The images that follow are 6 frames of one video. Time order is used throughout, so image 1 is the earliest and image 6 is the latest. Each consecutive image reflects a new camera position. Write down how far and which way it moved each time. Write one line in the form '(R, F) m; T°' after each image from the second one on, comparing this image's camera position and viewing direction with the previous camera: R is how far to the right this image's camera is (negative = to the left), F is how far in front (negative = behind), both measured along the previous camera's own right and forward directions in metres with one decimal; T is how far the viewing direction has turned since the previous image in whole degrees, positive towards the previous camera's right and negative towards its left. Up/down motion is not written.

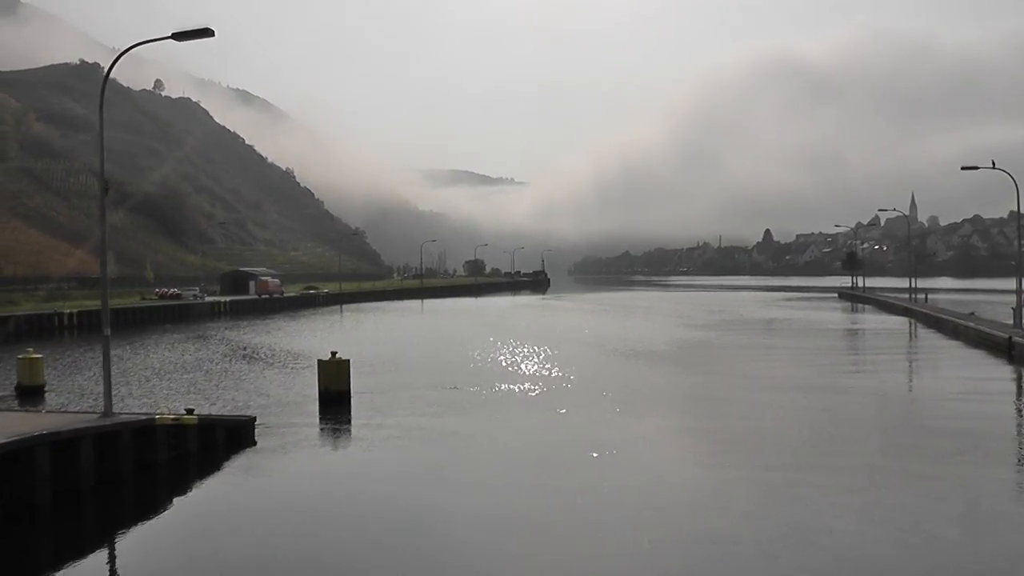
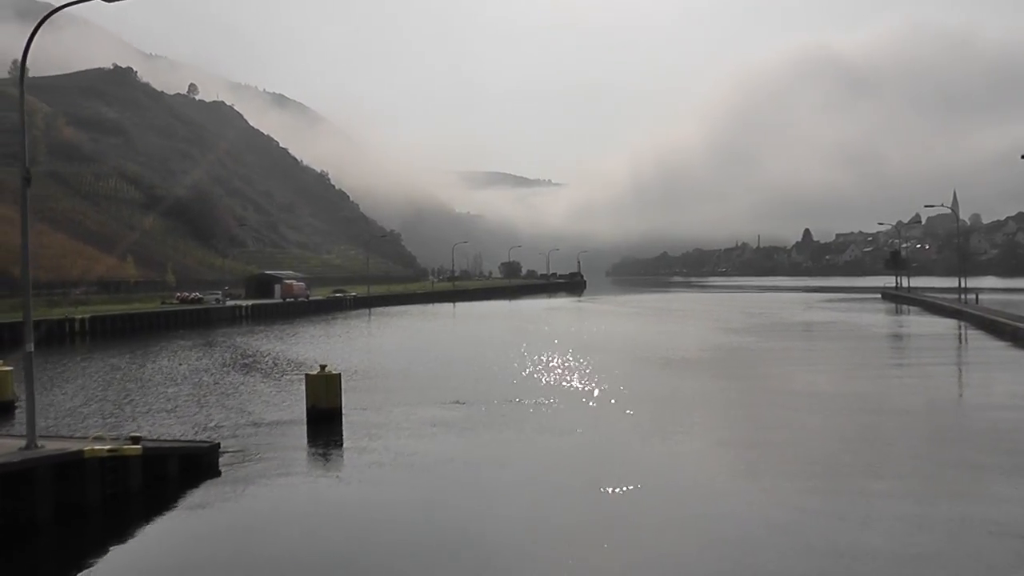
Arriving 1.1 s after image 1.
(+0.5, +2.5) m; -2°
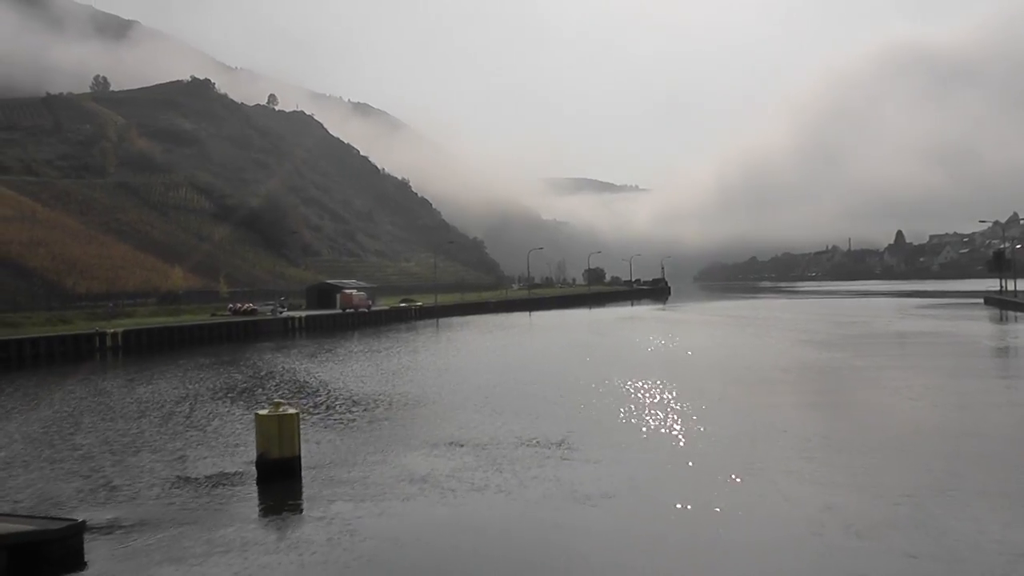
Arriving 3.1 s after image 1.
(+1.0, +4.6) m; -4°
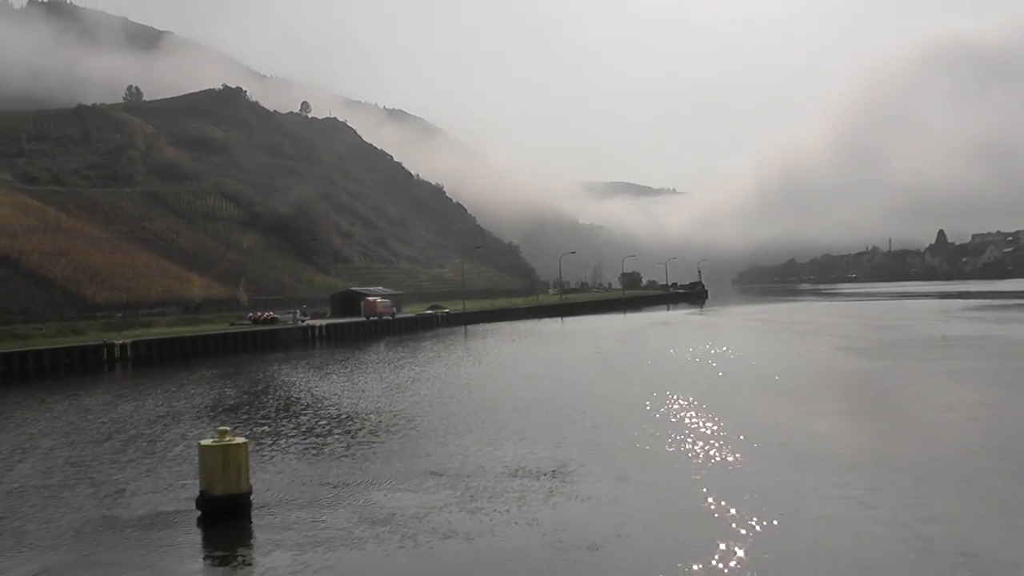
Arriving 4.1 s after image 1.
(+0.7, +2.2) m; -2°
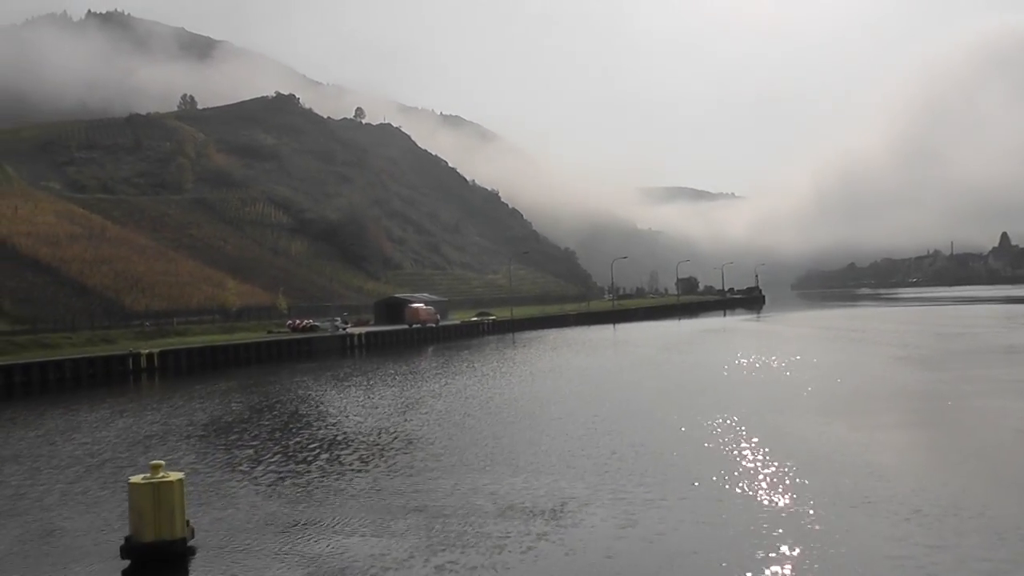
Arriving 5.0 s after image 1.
(+0.7, +2.2) m; -3°
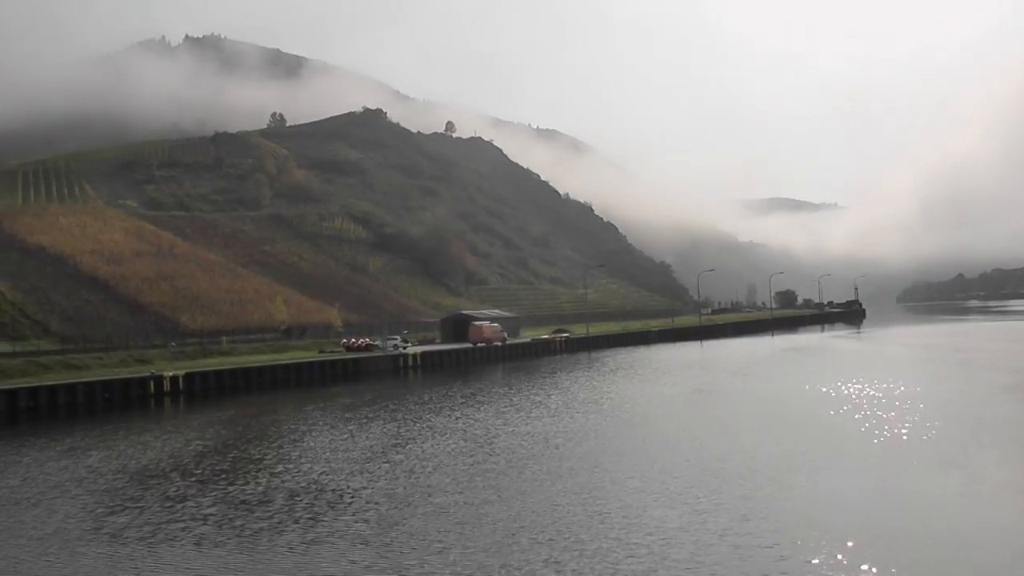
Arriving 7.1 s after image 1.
(+1.7, +4.5) m; -5°
